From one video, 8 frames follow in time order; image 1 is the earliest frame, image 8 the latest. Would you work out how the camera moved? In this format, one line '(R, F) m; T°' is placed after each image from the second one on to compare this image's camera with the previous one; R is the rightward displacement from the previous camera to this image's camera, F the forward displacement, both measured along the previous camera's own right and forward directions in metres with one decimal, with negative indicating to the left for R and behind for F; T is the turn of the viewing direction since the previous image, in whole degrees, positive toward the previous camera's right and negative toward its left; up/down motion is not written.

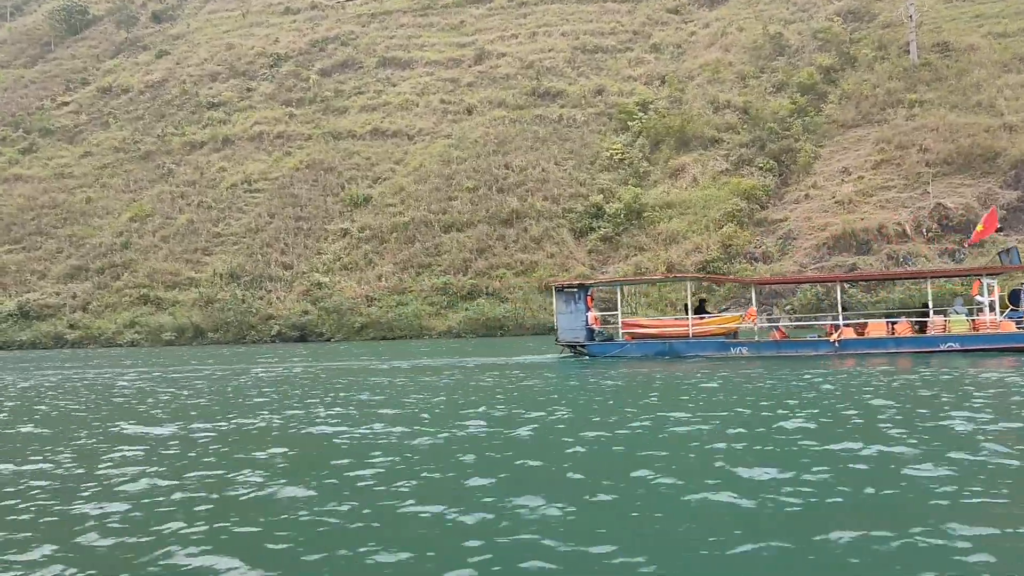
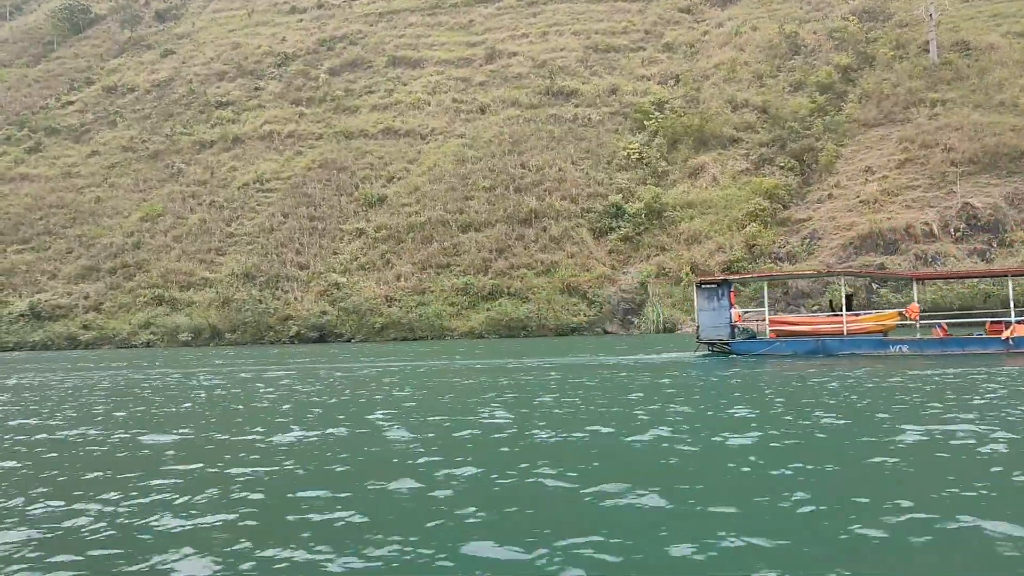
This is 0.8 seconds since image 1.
(-1.2, +0.4) m; 0°
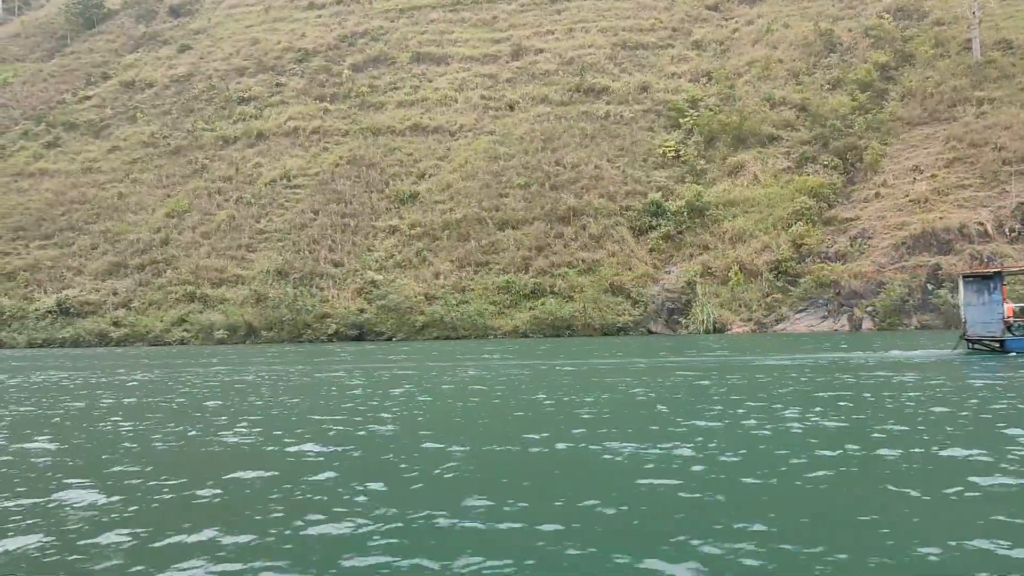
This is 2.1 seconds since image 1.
(-1.9, +0.6) m; 0°
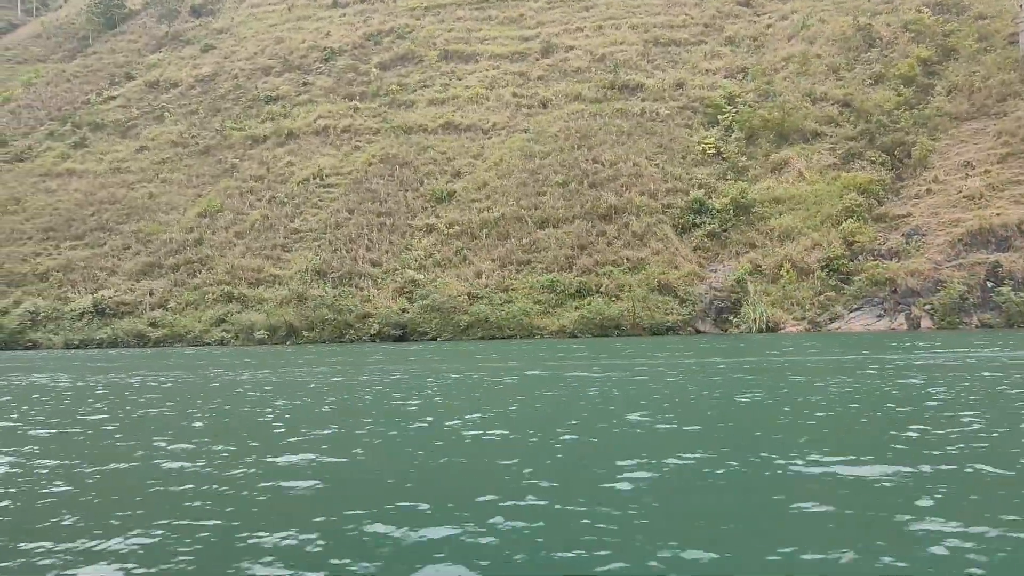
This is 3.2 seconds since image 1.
(-1.5, +0.5) m; -1°
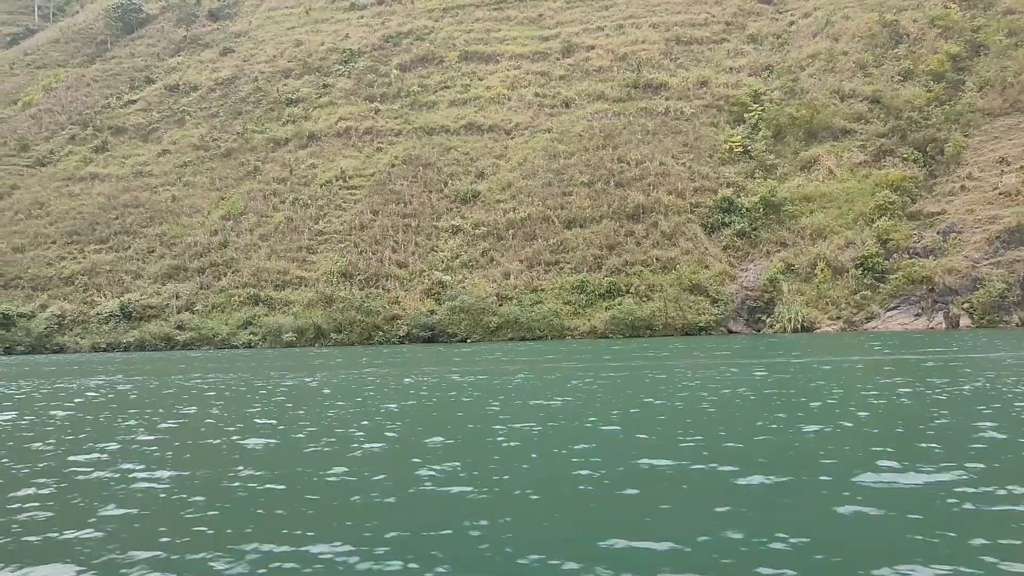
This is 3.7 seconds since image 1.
(-0.7, +0.3) m; -1°
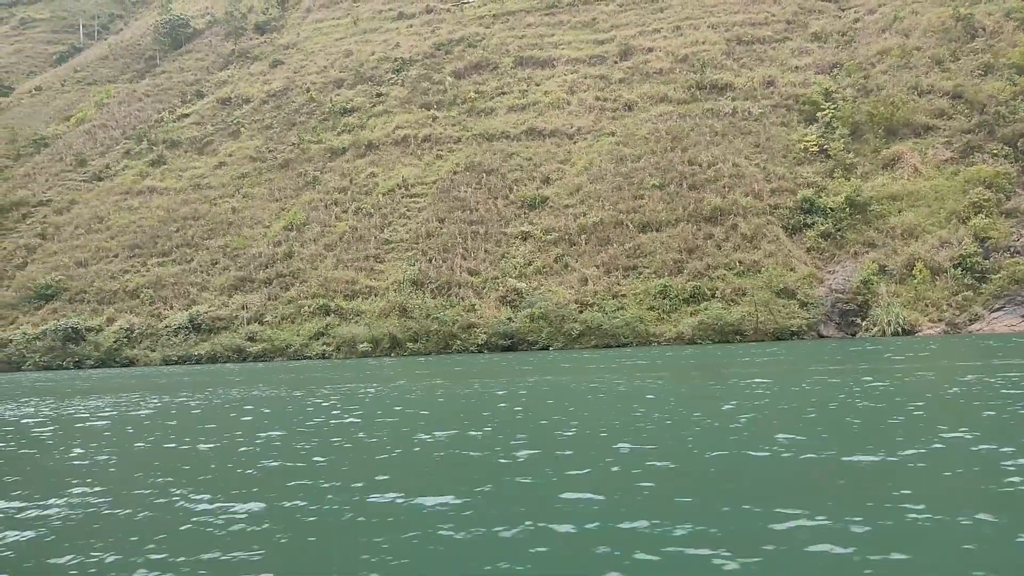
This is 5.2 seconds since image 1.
(-2.1, +0.8) m; -2°
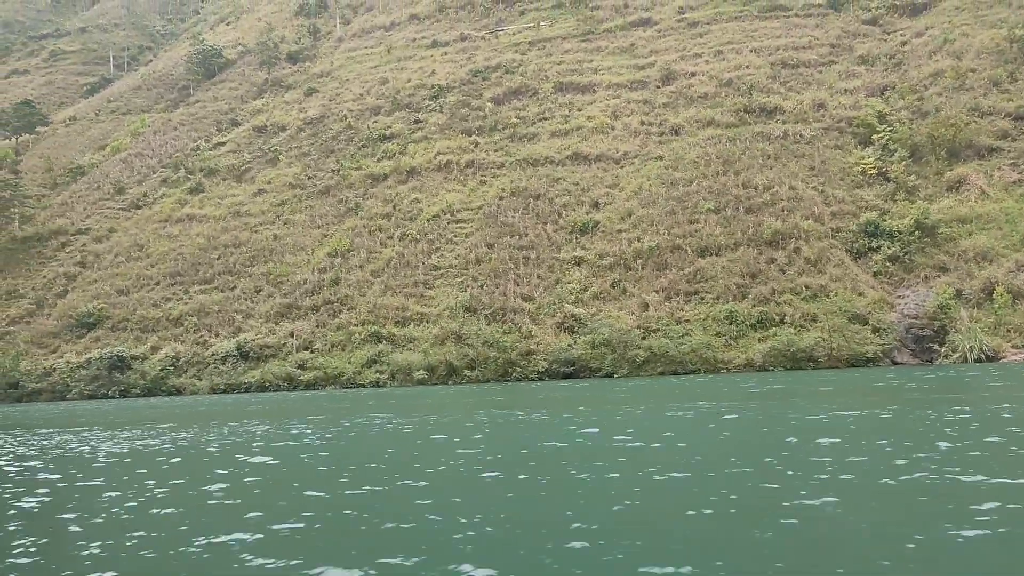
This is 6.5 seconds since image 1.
(-1.9, +0.8) m; -1°
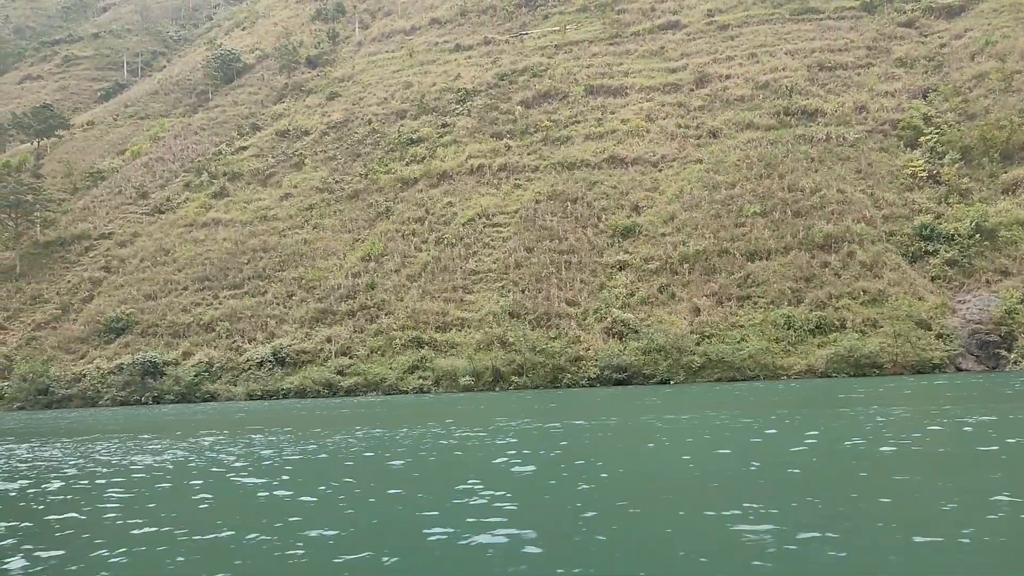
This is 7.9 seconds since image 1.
(-1.9, +0.8) m; 0°
